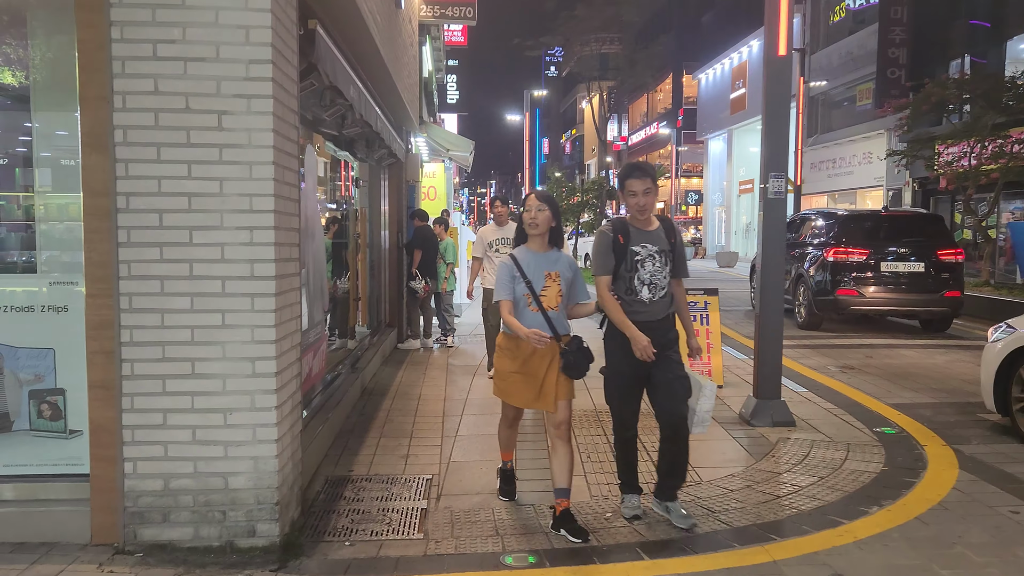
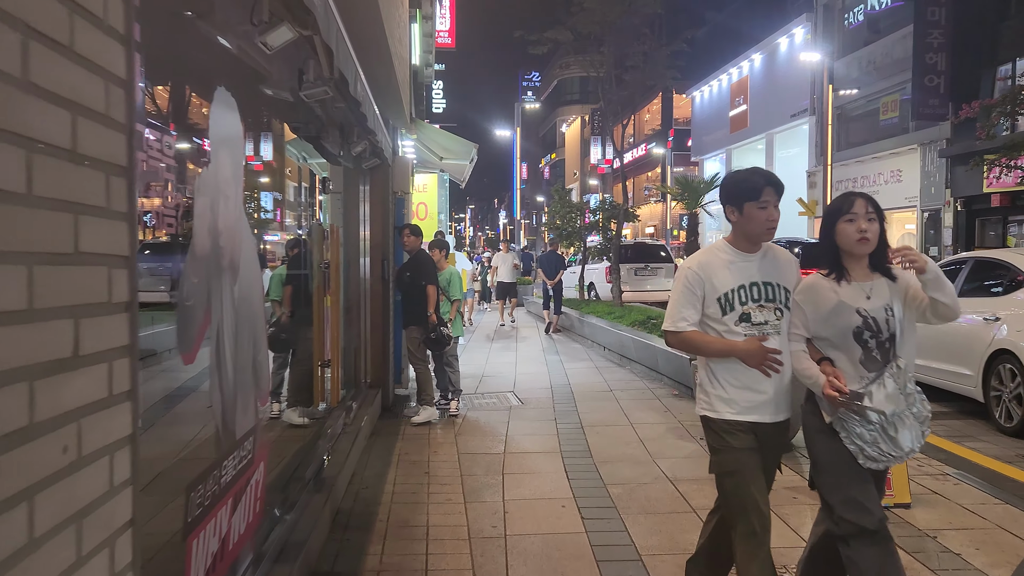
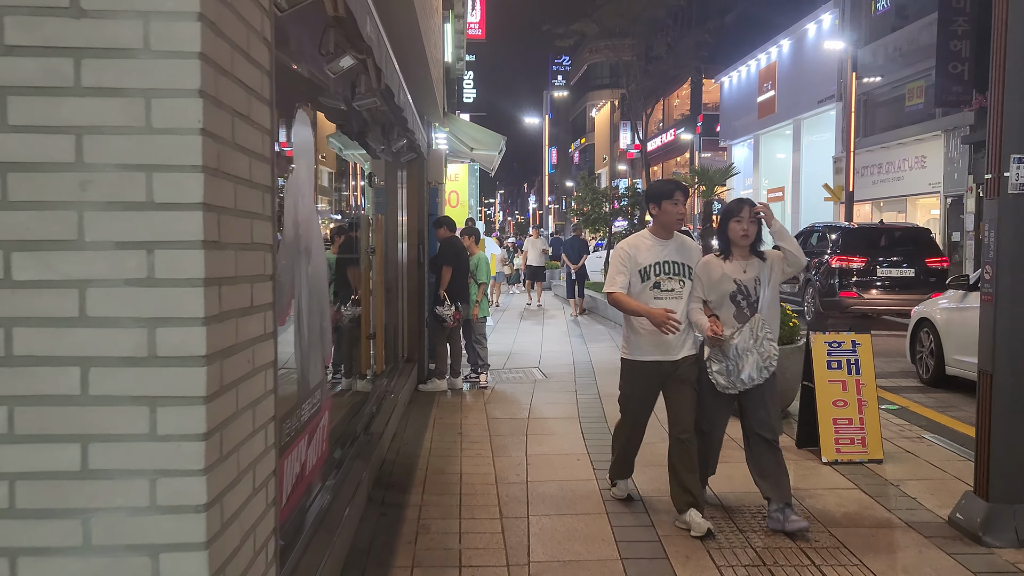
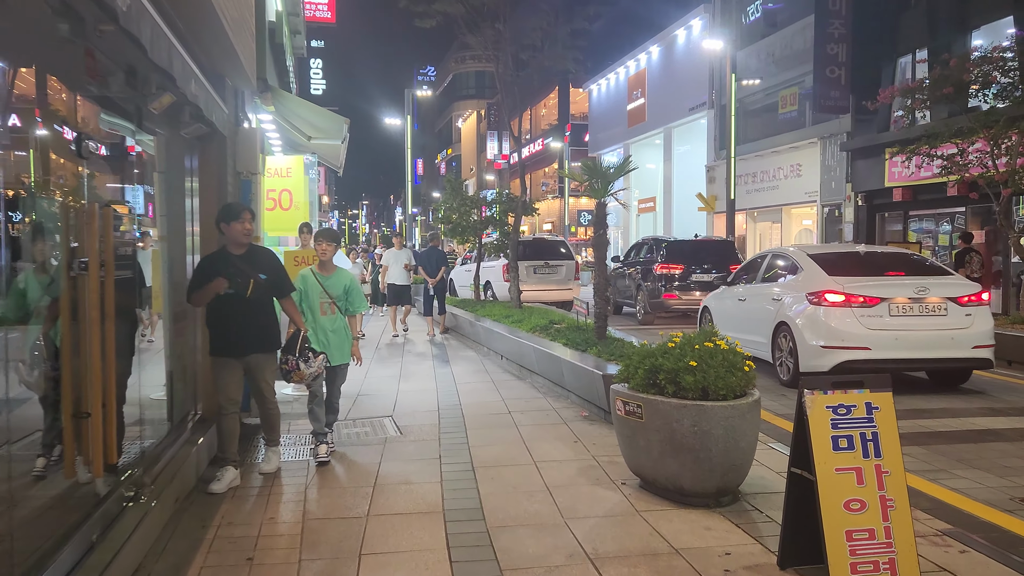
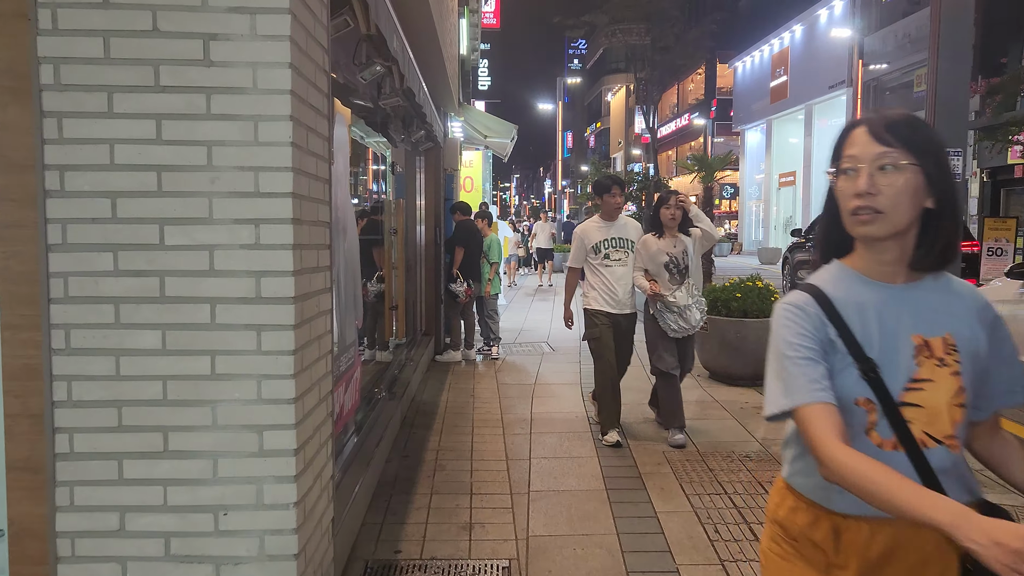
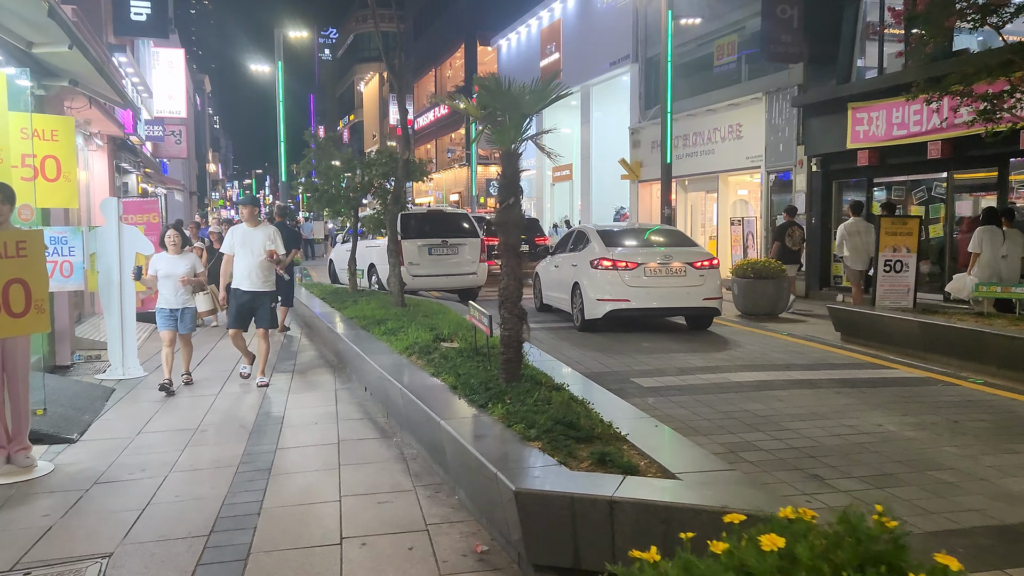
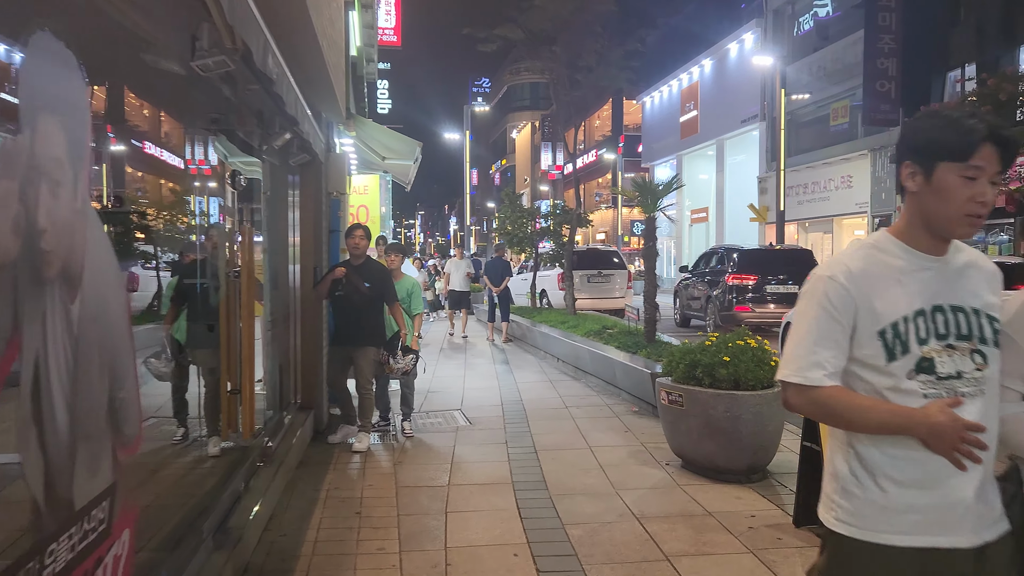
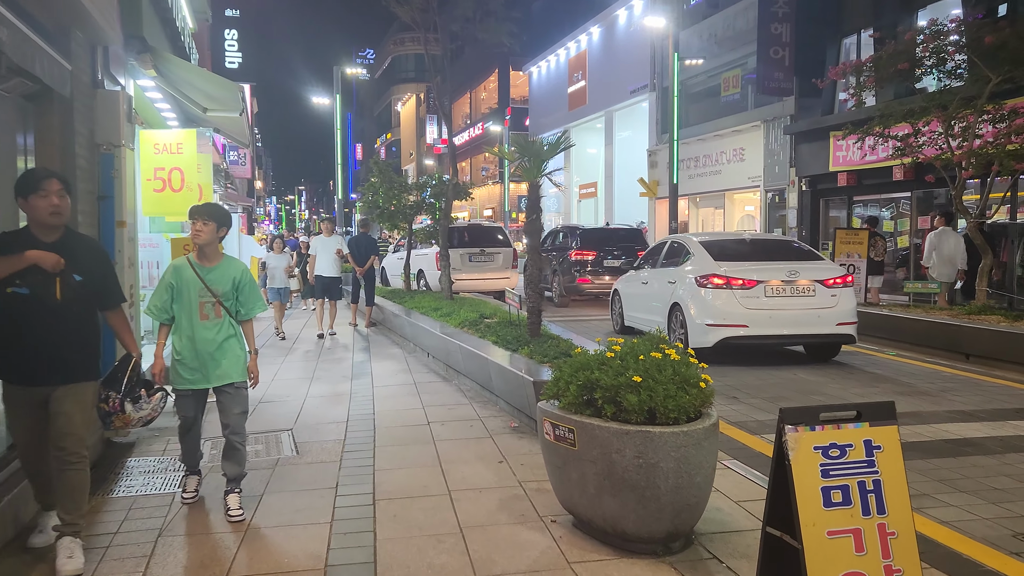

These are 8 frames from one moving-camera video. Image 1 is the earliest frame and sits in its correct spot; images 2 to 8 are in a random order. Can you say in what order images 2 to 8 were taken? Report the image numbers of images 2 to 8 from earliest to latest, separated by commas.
5, 3, 2, 7, 4, 8, 6
